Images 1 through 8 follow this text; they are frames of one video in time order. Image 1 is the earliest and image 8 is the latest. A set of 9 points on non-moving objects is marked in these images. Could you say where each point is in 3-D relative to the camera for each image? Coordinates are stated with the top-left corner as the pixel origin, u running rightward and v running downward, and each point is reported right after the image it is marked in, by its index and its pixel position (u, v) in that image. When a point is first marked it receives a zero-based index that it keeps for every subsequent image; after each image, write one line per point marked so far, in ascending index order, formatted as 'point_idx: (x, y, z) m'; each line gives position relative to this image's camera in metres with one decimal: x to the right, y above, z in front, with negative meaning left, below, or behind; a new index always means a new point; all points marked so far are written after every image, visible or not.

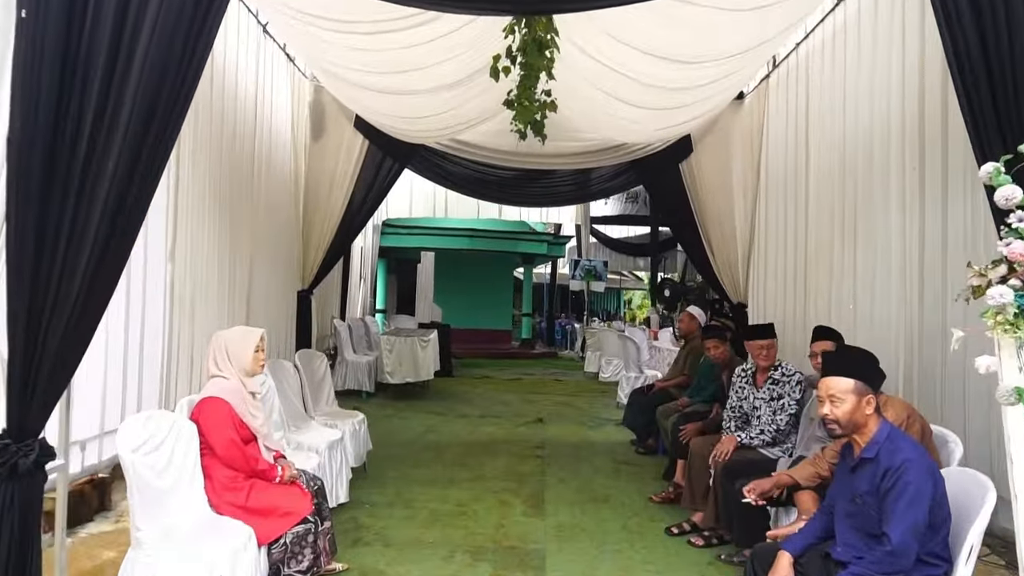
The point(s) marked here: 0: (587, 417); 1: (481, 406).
0: (+0.7, -1.2, +6.4) m
1: (-0.3, -1.1, +6.7) m
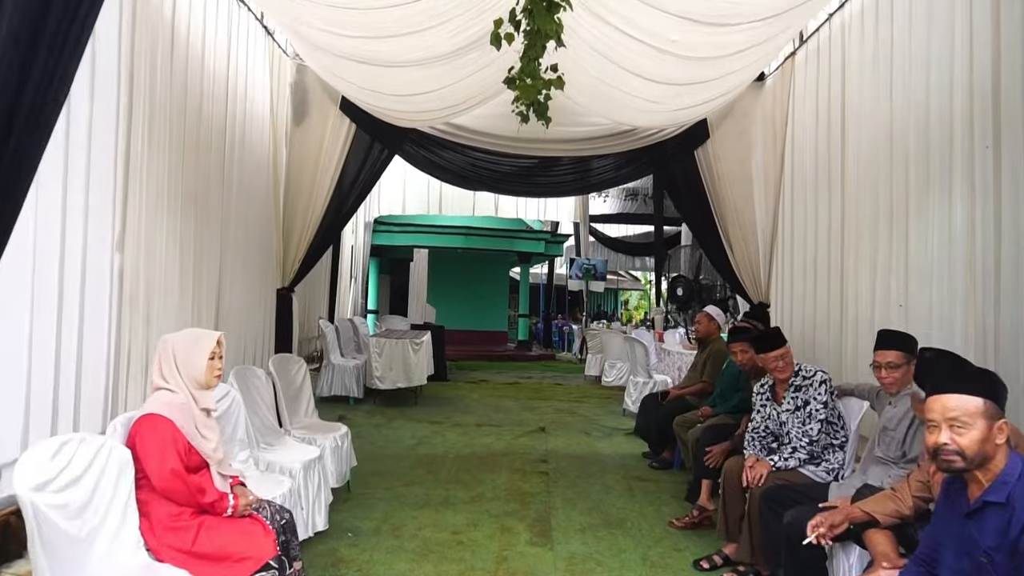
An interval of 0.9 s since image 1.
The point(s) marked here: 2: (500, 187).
0: (+0.7, -1.1, +5.9) m
1: (-0.3, -1.1, +6.2) m
2: (-0.1, +0.8, +5.7) m
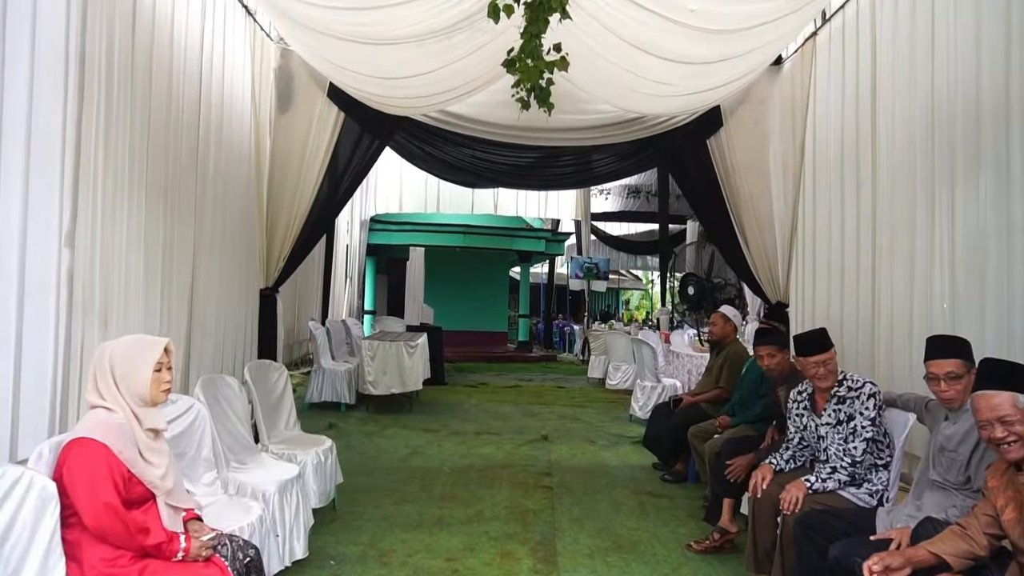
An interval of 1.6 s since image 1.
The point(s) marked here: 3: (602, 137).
0: (+0.7, -1.1, +5.6) m
1: (-0.3, -1.1, +5.9) m
2: (-0.1, +0.8, +5.4) m
3: (+0.6, +1.1, +5.1) m
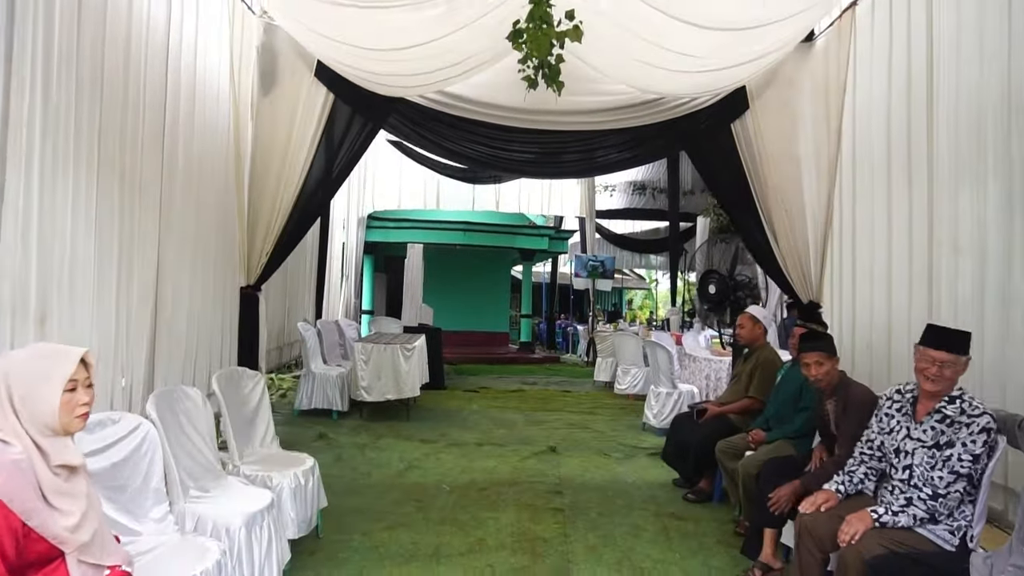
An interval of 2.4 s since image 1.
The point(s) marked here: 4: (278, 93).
0: (+0.7, -1.1, +5.1) m
1: (-0.3, -1.1, +5.4) m
2: (0.0, +0.8, +4.9) m
3: (+0.7, +1.1, +4.7) m
4: (-1.4, +1.2, +4.3) m
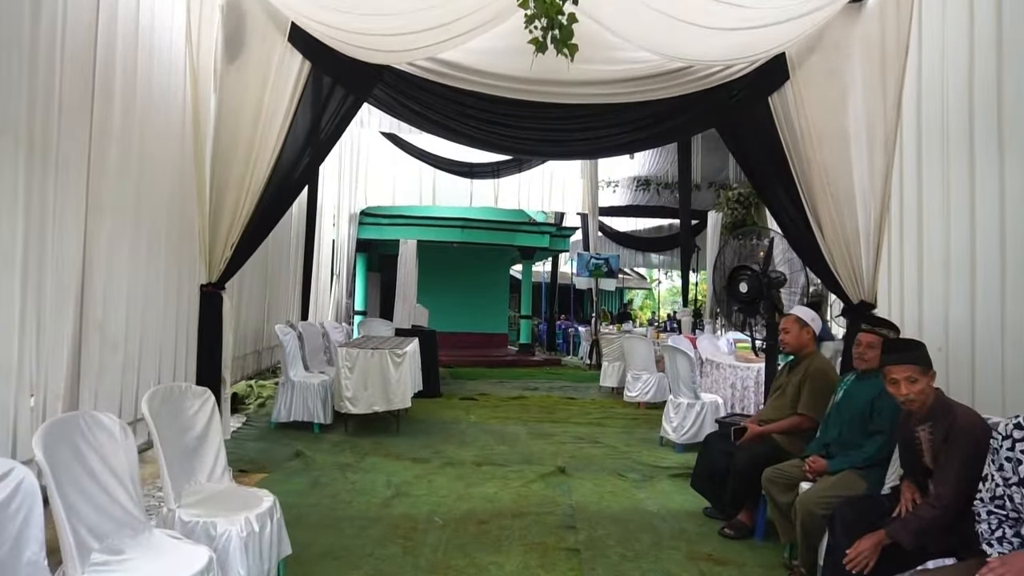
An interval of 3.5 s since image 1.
0: (+0.7, -1.1, +4.5) m
1: (-0.3, -1.1, +4.8) m
2: (0.0, +0.8, +4.3) m
3: (+0.7, +1.1, +4.1) m
4: (-1.4, +1.2, +3.7) m
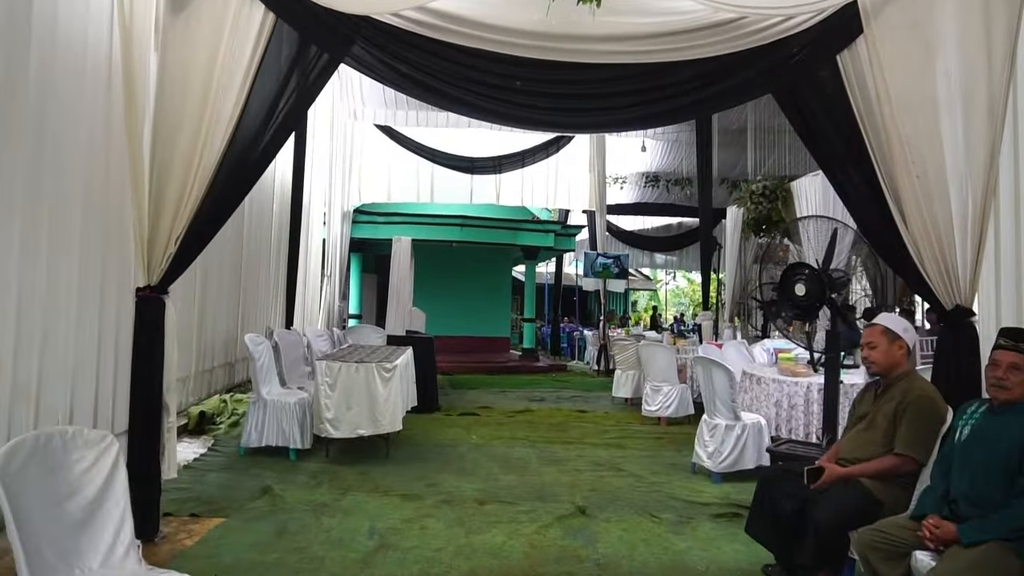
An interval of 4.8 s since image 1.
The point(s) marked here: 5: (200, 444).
0: (+0.8, -1.1, +3.8) m
1: (-0.2, -1.1, +4.1) m
2: (0.0, +0.8, +3.6) m
3: (+0.7, +1.1, +3.4) m
4: (-1.4, +1.2, +3.0) m
5: (-2.0, -1.0, +4.6) m
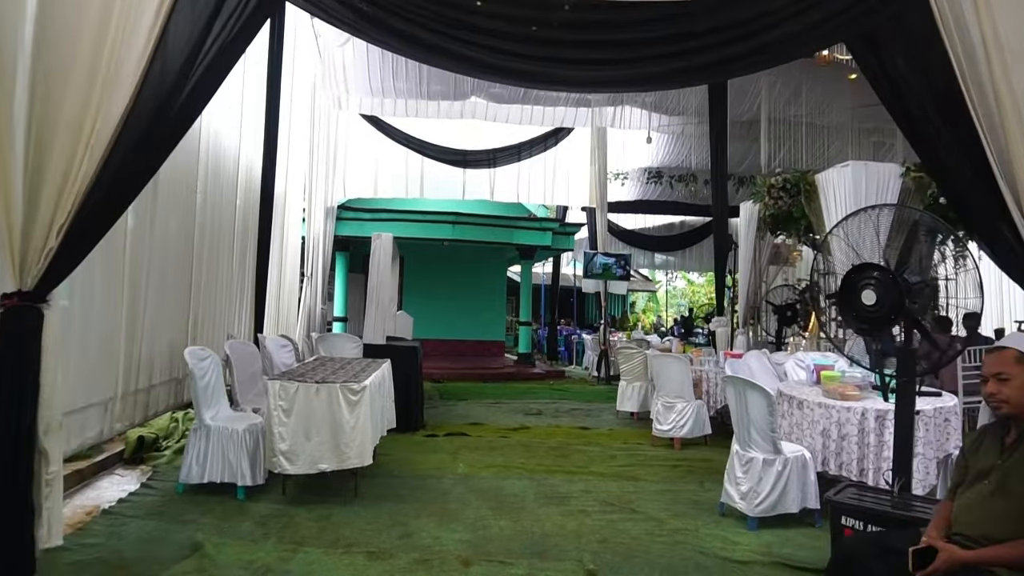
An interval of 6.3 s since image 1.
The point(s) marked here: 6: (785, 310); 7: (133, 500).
0: (+0.7, -1.2, +3.1) m
1: (-0.2, -1.1, +3.4) m
2: (0.0, +0.8, +2.9) m
3: (+0.7, +1.1, +2.6) m
4: (-1.4, +1.2, +2.3) m
5: (-2.1, -1.0, +3.9) m
6: (+2.9, -0.2, +7.6) m
7: (-1.9, -1.1, +3.5) m
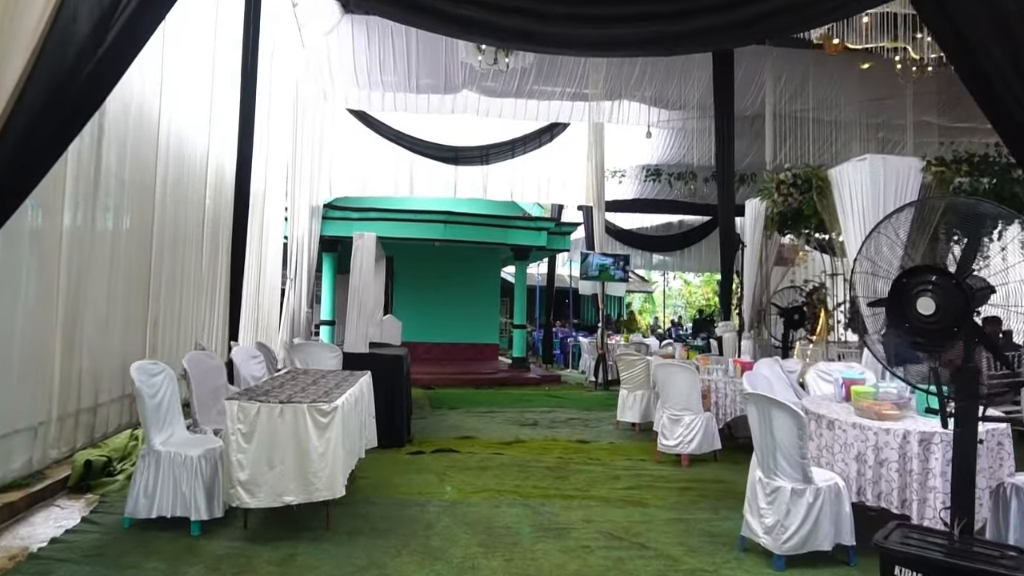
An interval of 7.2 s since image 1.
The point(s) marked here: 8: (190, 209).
0: (+0.7, -1.2, +2.6) m
1: (-0.3, -1.1, +2.9) m
2: (0.0, +0.8, +2.4) m
3: (+0.7, +1.0, +2.2) m
4: (-1.4, +1.1, +1.8) m
5: (-2.1, -1.1, +3.4) m
6: (+2.8, -0.3, +7.2) m
7: (-1.9, -1.1, +3.1) m
8: (-2.3, +0.6, +5.0) m
